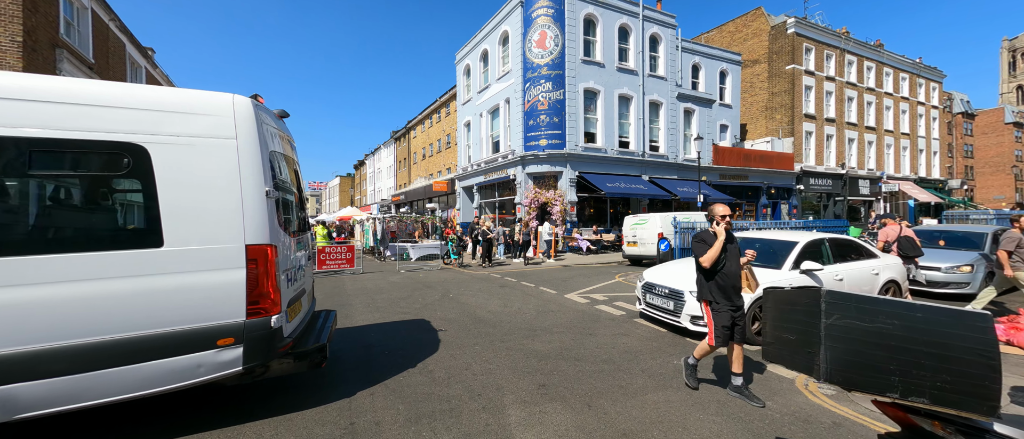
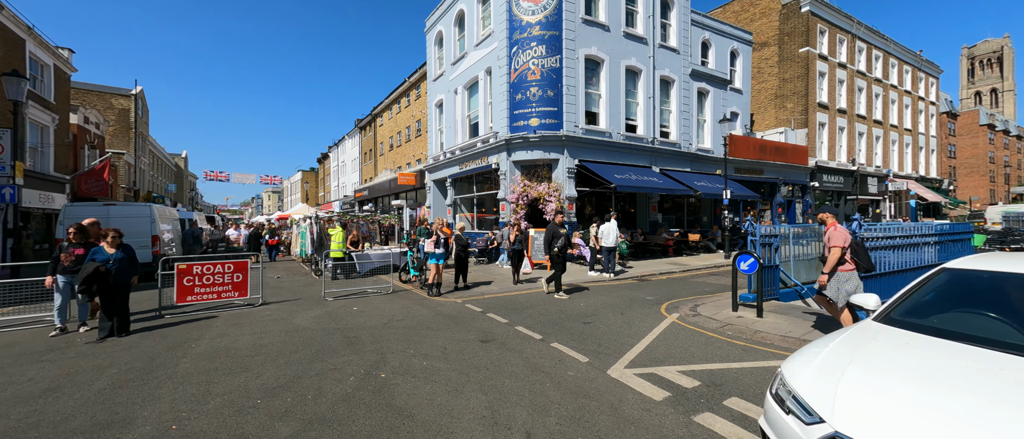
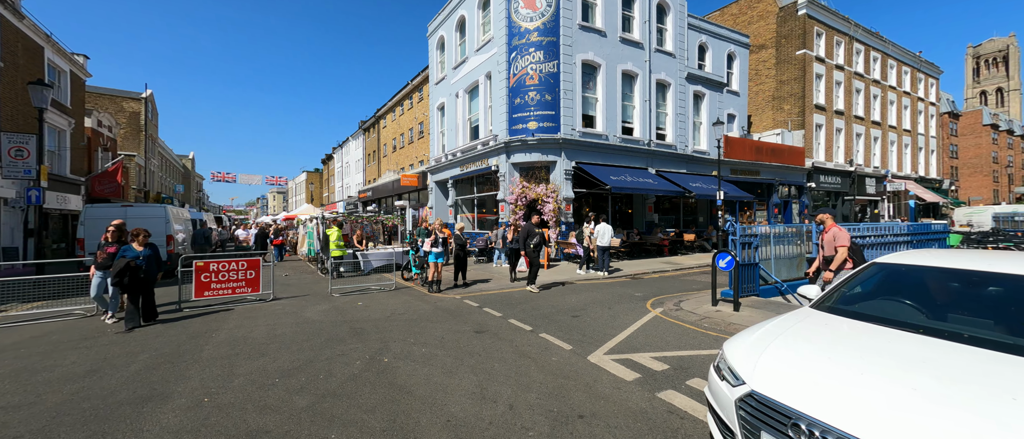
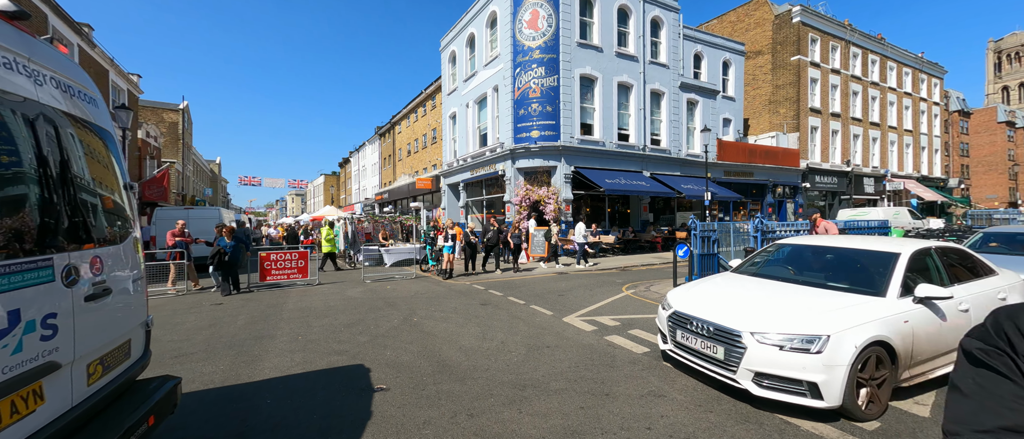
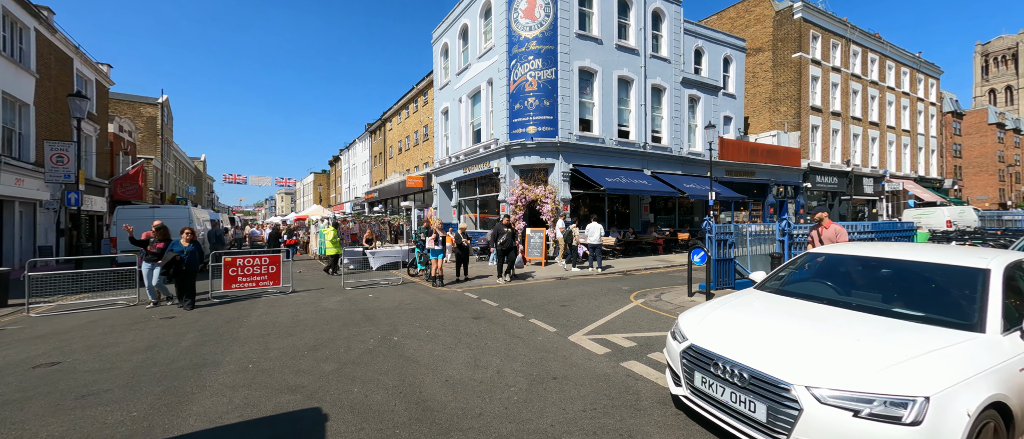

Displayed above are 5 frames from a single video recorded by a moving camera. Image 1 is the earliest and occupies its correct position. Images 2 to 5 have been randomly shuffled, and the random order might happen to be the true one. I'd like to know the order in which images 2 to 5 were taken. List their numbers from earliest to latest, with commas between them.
4, 5, 3, 2
